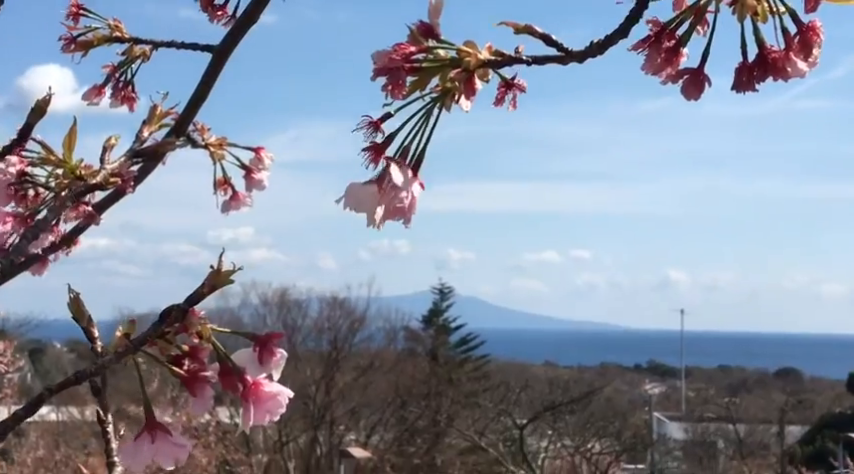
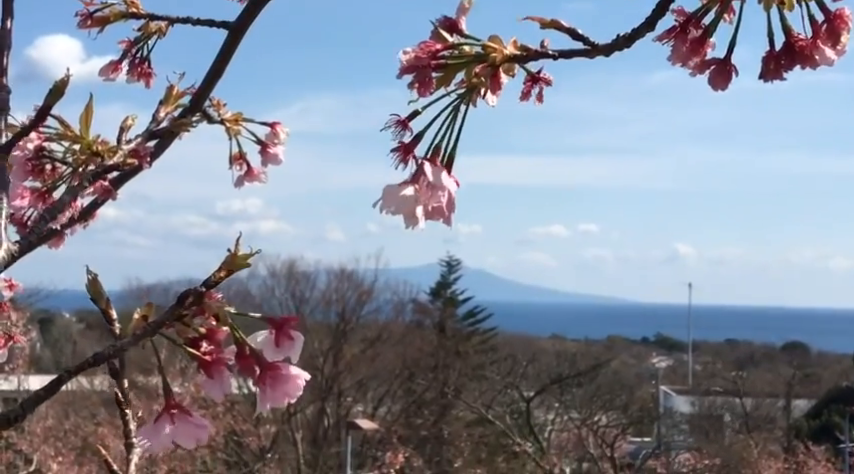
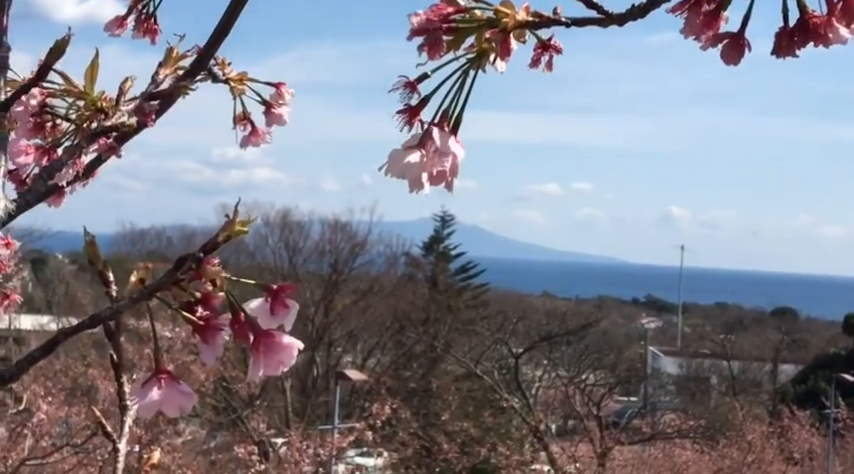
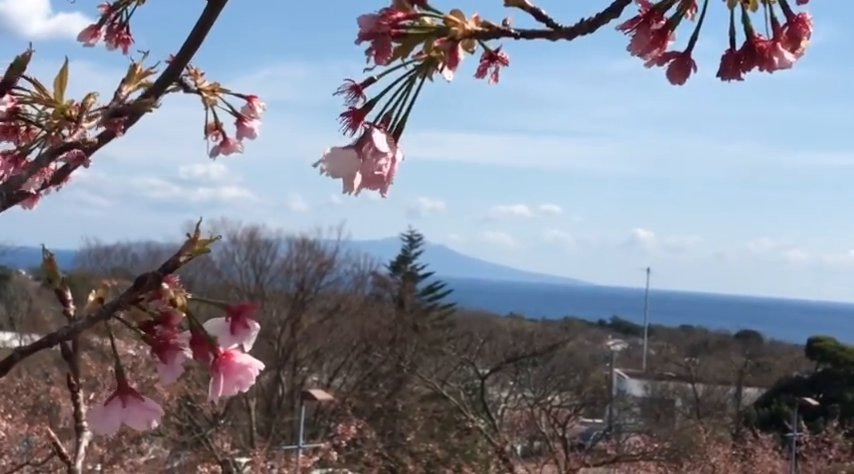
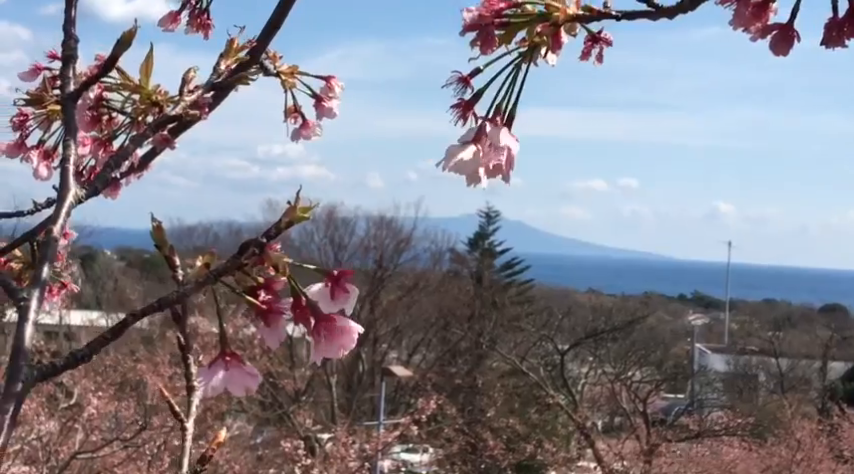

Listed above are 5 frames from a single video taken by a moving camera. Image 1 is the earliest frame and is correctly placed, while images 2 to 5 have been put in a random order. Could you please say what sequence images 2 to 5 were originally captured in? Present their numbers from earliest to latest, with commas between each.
2, 4, 3, 5
